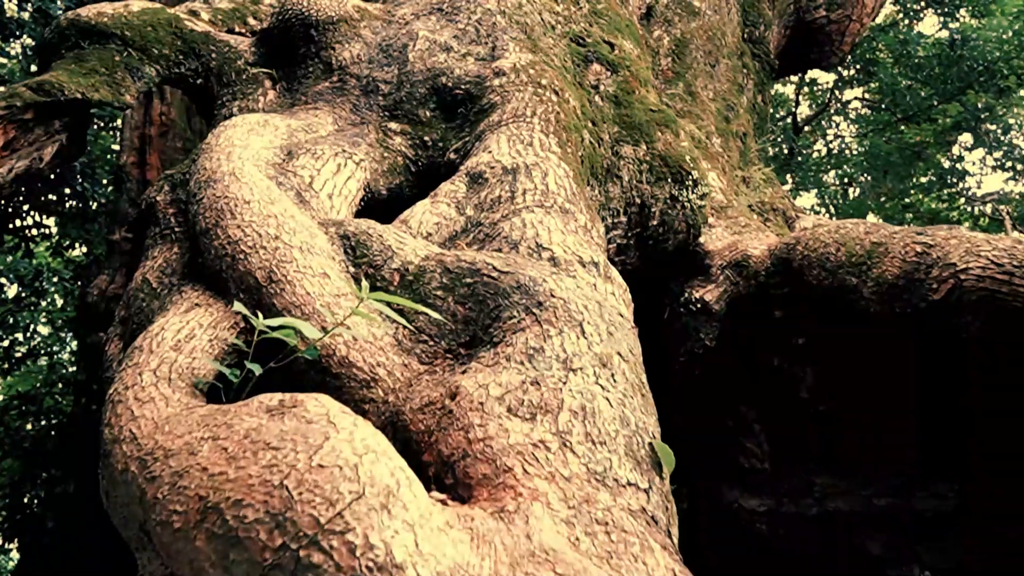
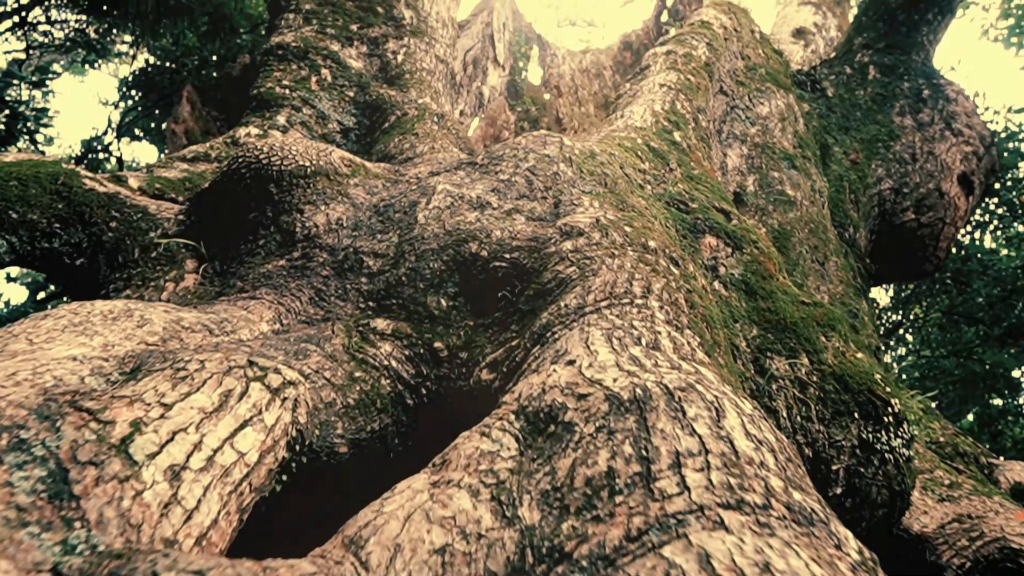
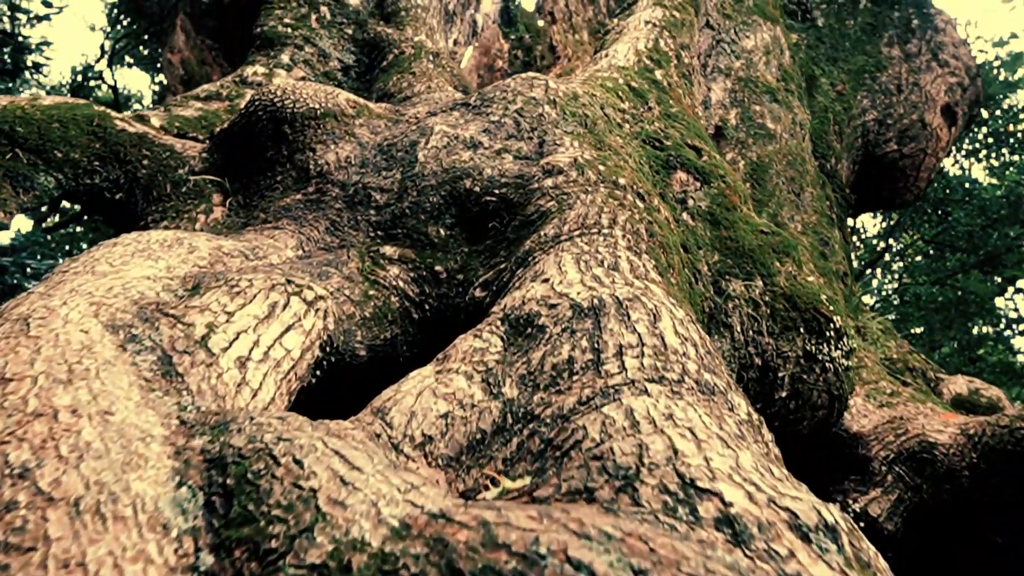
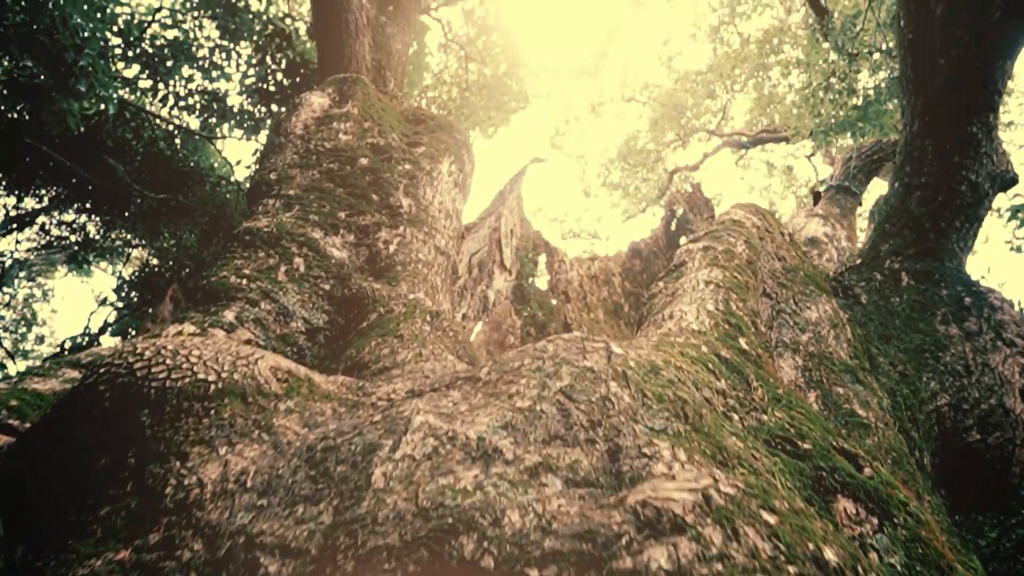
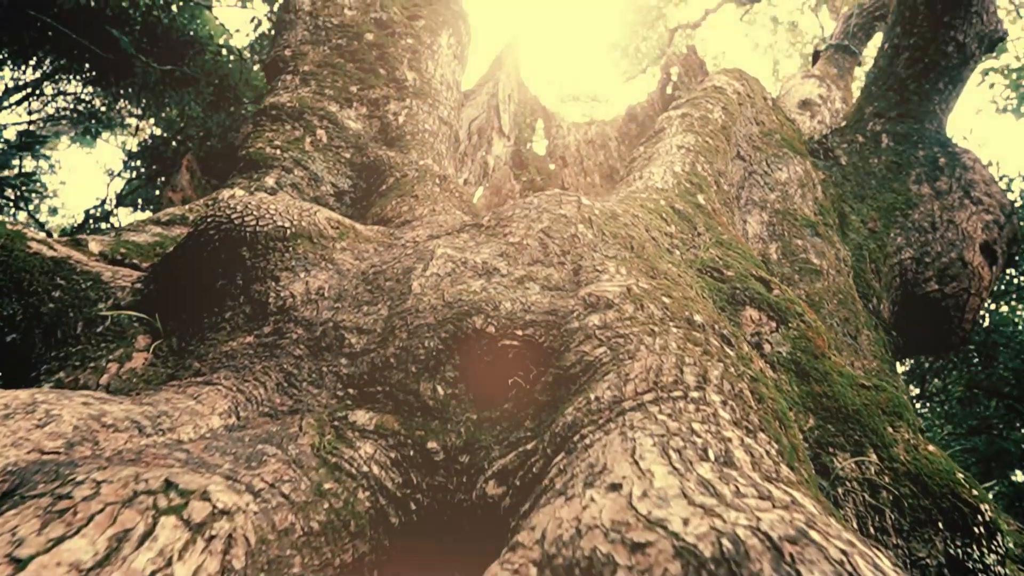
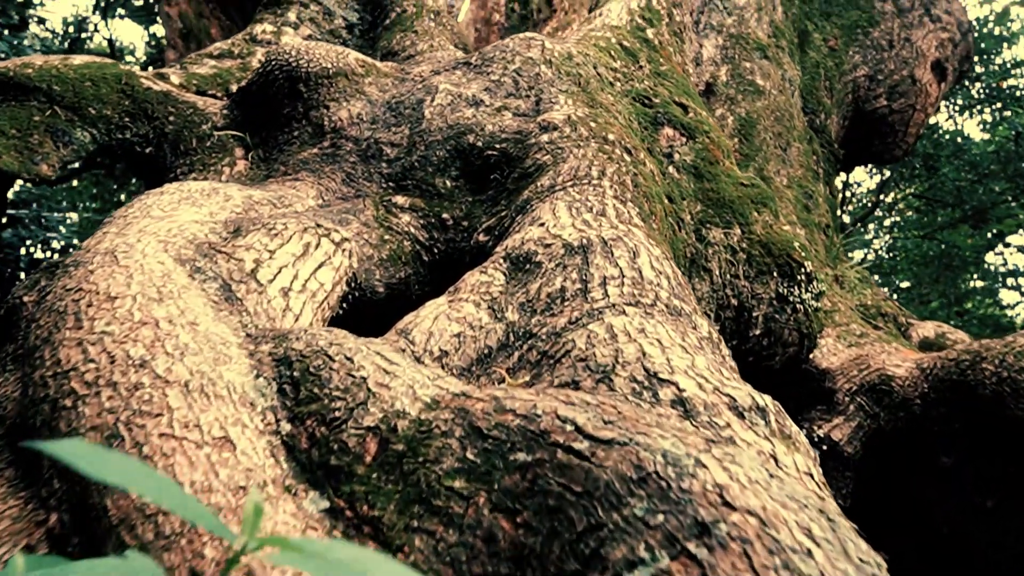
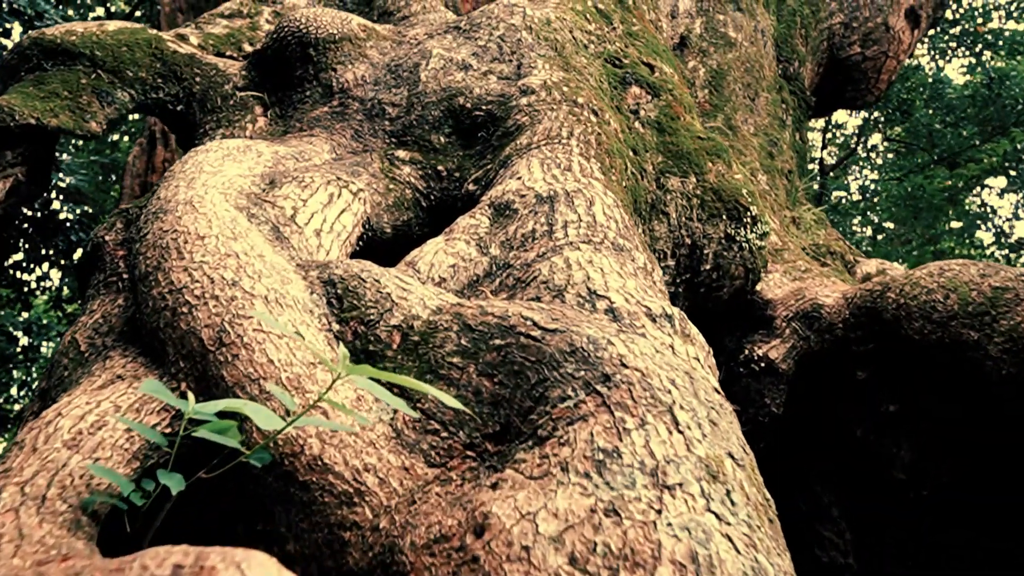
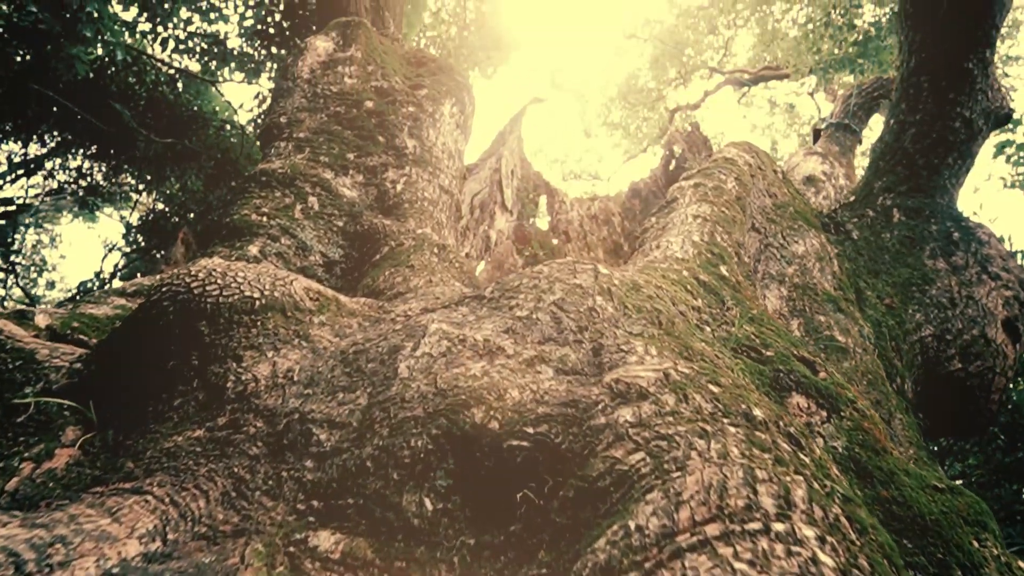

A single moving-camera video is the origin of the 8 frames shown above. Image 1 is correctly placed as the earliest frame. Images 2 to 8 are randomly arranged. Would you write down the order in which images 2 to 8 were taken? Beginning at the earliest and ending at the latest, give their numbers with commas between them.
7, 6, 3, 2, 5, 8, 4
